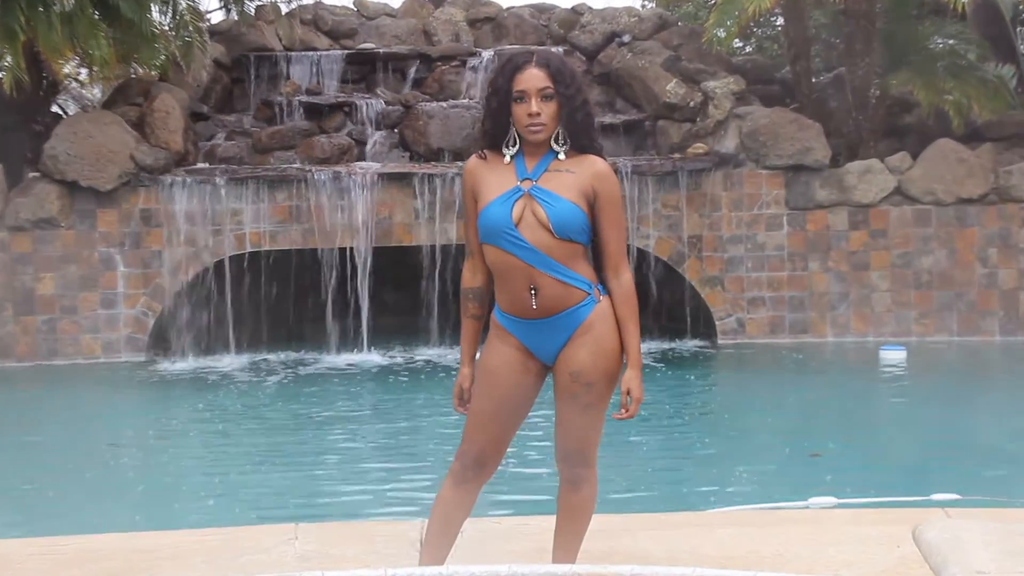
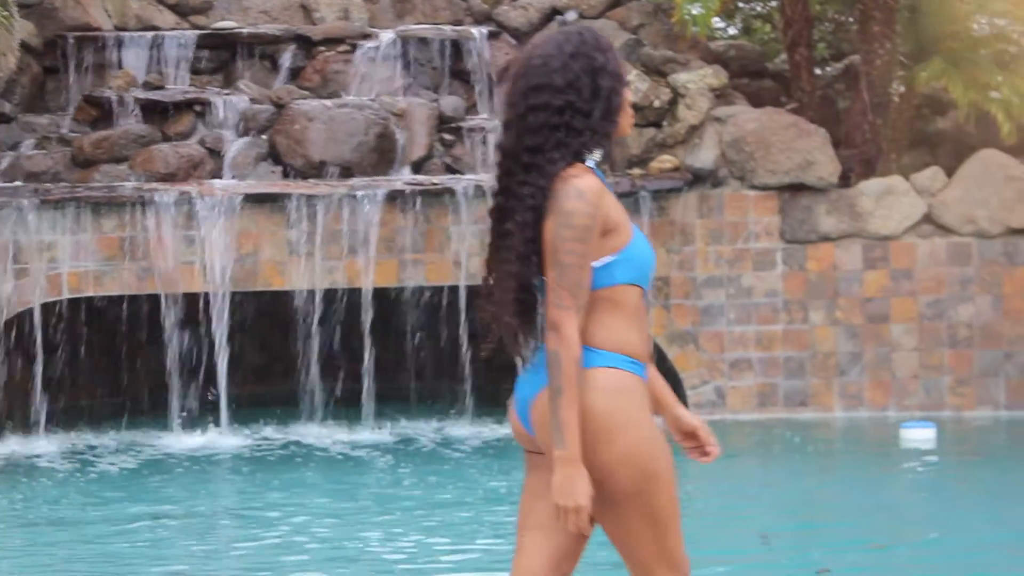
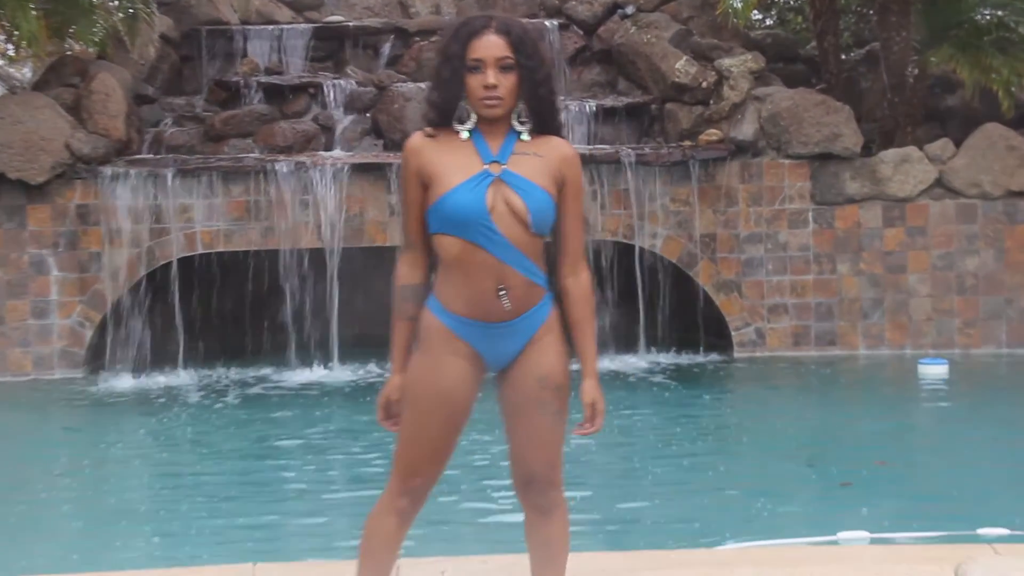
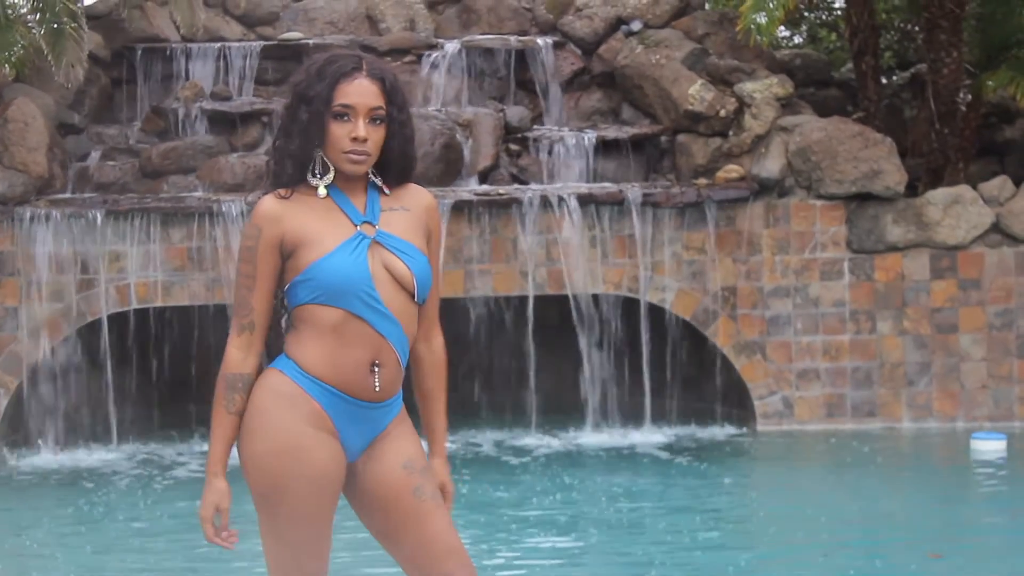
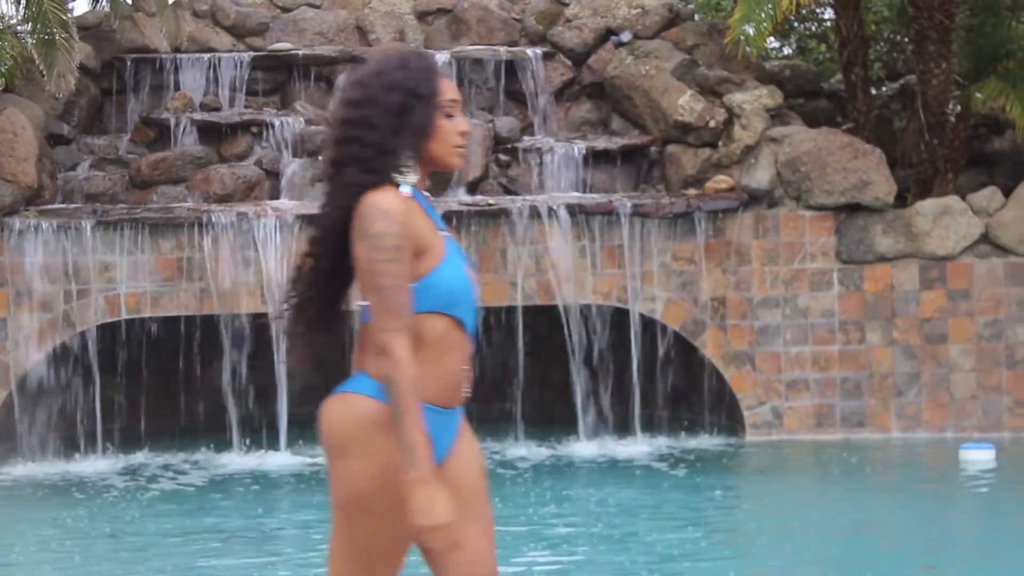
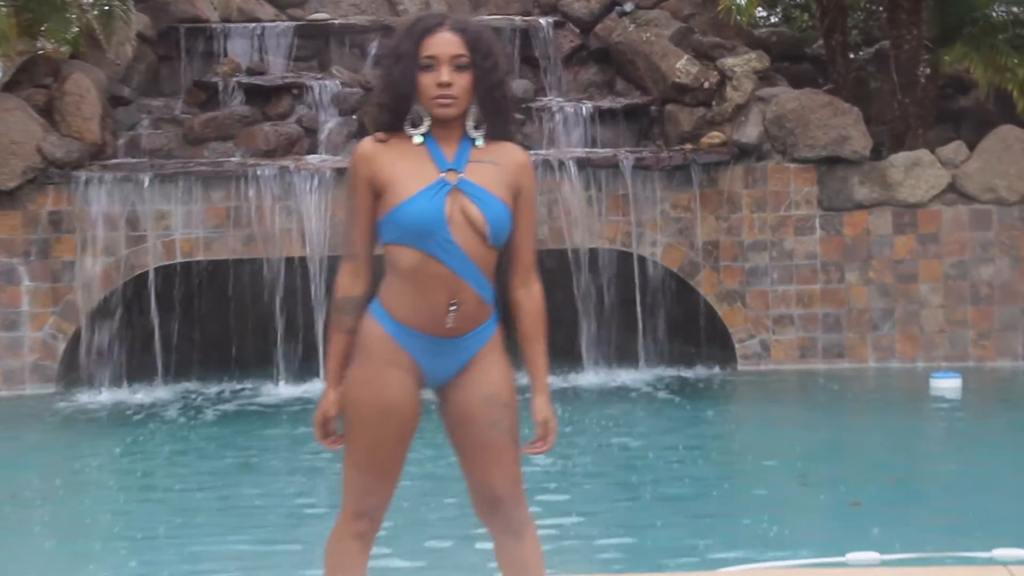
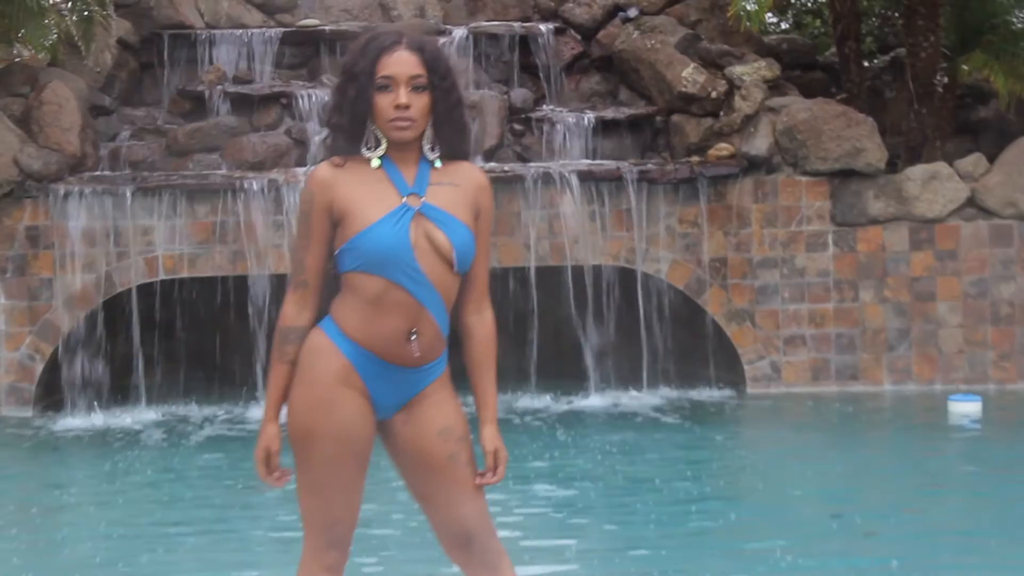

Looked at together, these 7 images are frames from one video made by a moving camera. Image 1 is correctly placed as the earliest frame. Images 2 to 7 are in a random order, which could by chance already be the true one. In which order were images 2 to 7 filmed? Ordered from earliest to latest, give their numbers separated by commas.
3, 6, 7, 4, 5, 2
